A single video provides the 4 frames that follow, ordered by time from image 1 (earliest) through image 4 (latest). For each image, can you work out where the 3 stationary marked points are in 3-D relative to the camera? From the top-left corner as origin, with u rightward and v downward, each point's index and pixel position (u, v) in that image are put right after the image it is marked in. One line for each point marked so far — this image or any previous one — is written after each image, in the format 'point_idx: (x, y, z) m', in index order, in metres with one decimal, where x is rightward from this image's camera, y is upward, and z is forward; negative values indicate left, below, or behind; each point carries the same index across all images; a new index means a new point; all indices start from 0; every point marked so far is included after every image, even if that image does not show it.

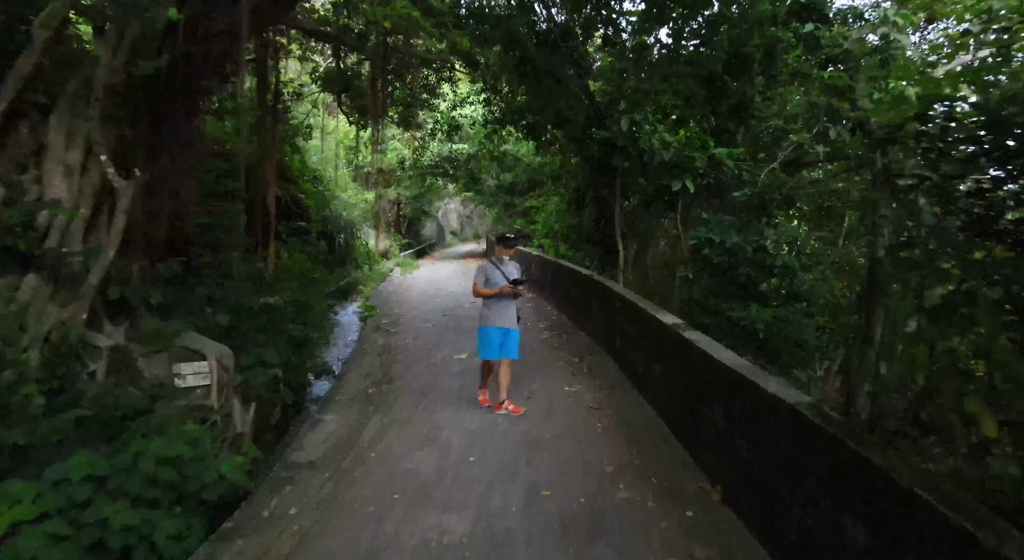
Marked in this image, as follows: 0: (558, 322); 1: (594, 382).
0: (+0.8, -0.7, +8.1) m
1: (+0.9, -1.1, +5.0) m
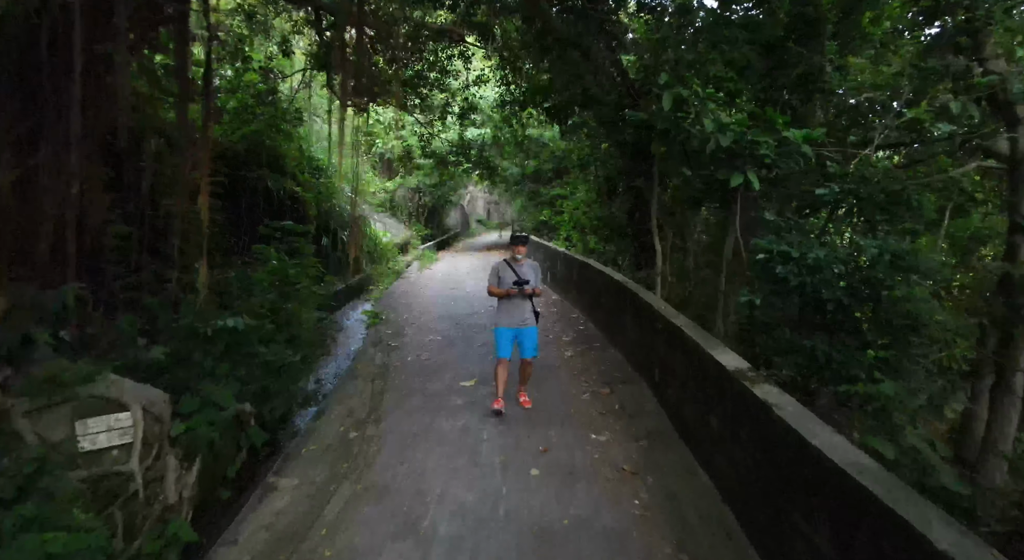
0: (+1.0, -0.8, +7.0) m
1: (+1.0, -1.2, +4.0) m
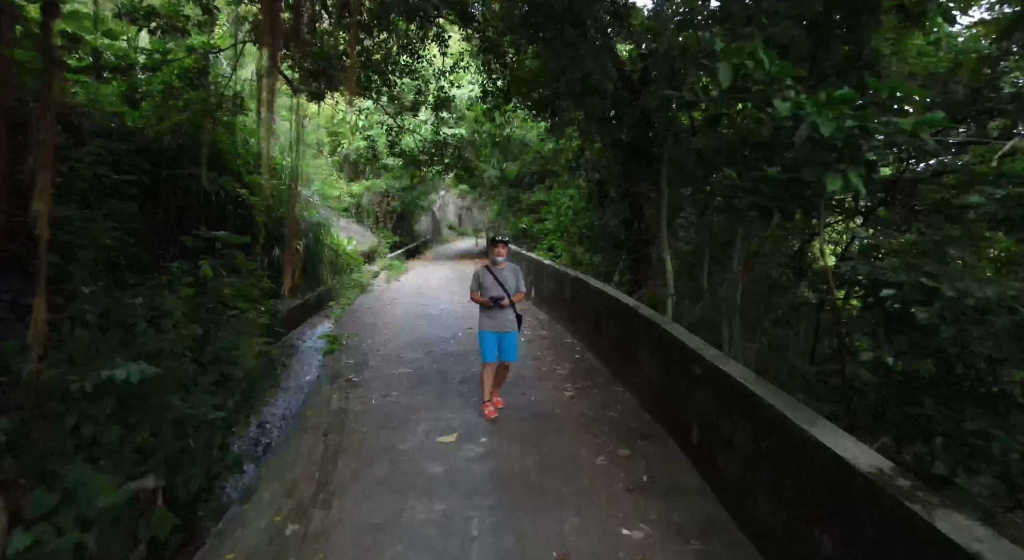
0: (+0.9, -1.1, +6.0) m
1: (+1.0, -1.4, +3.0) m
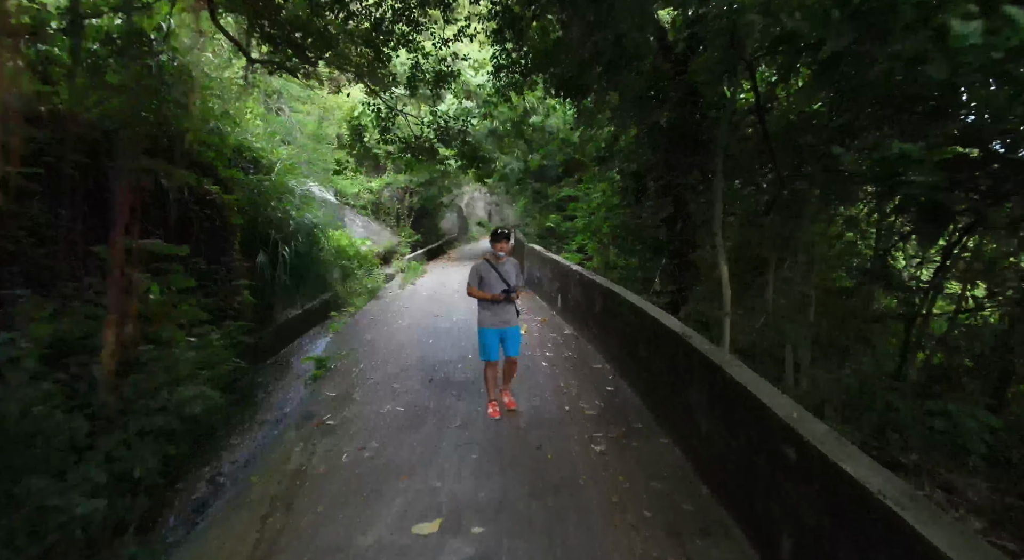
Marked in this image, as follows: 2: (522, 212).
0: (+1.0, -1.2, +4.8) m
1: (+0.9, -1.6, +1.7) m
2: (+0.4, +2.4, +17.8) m
